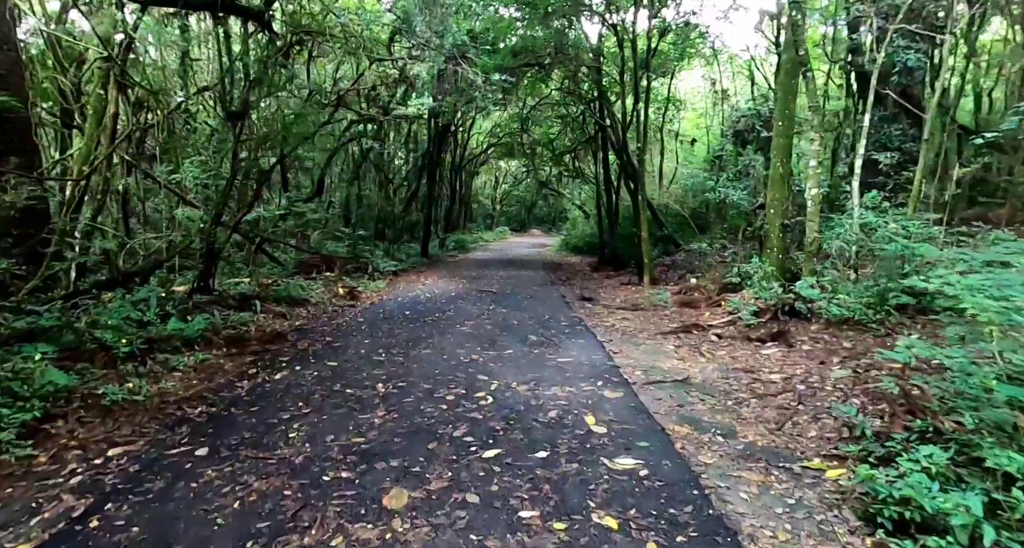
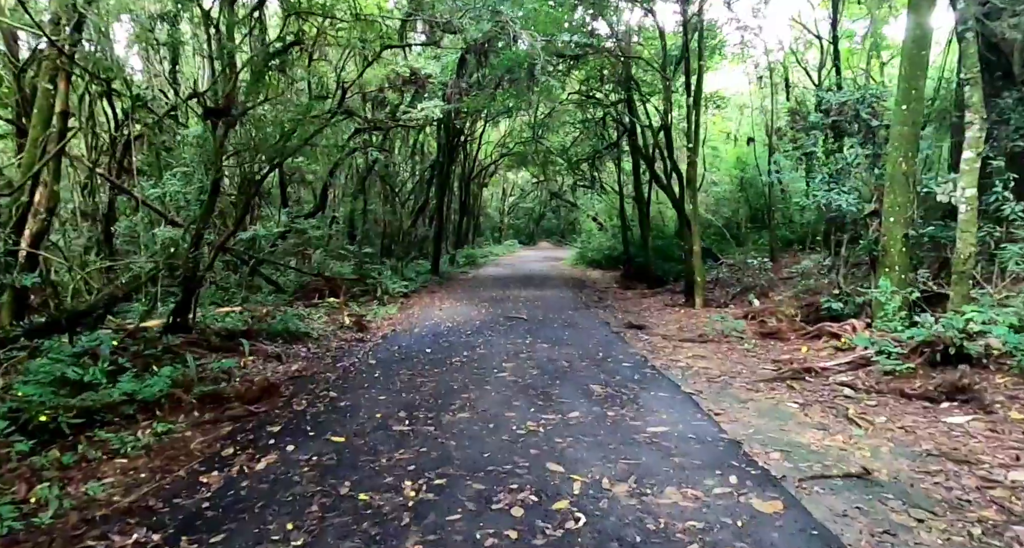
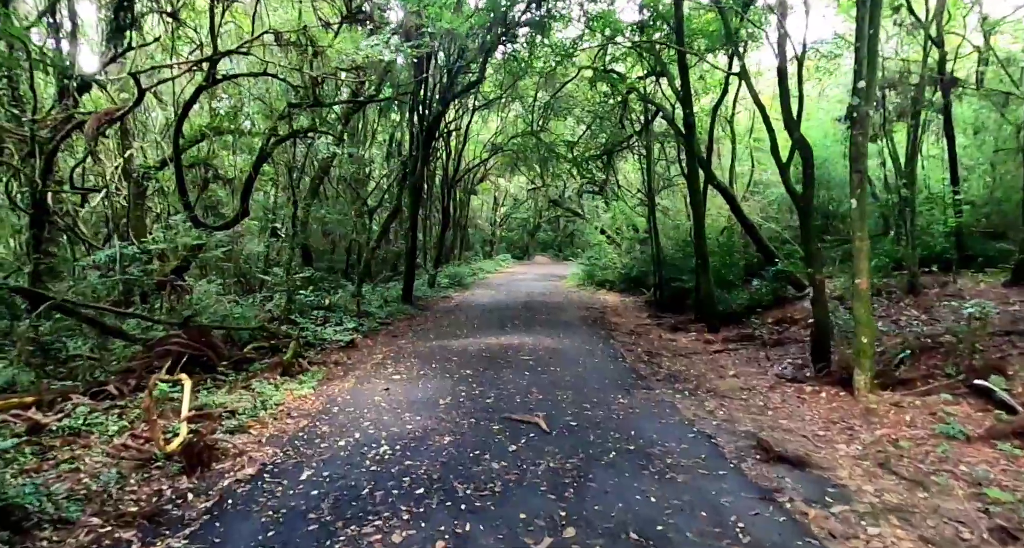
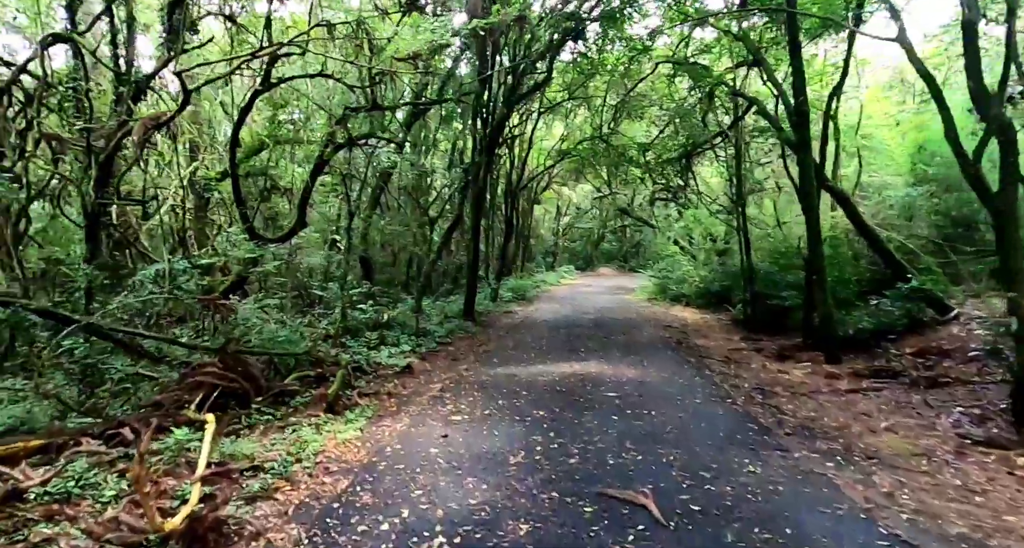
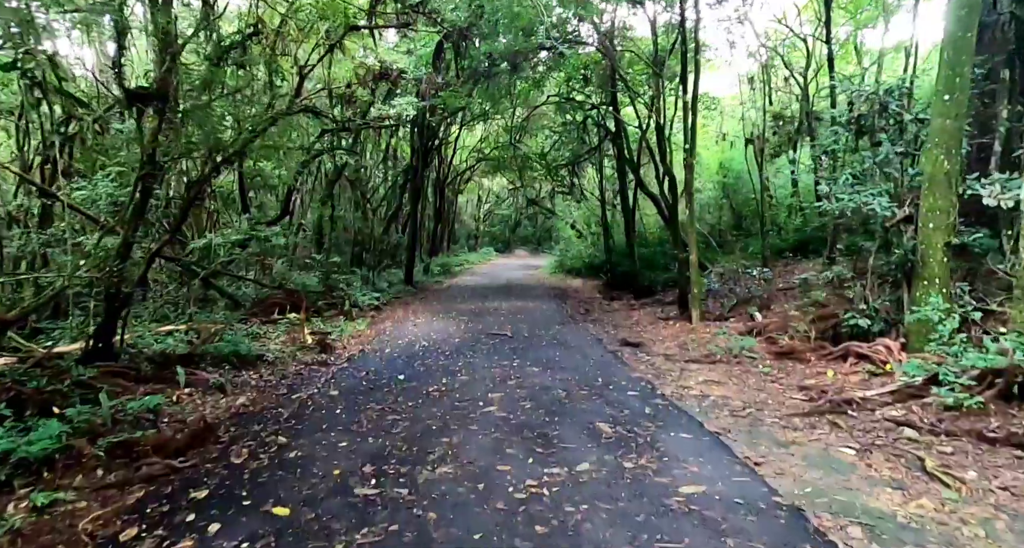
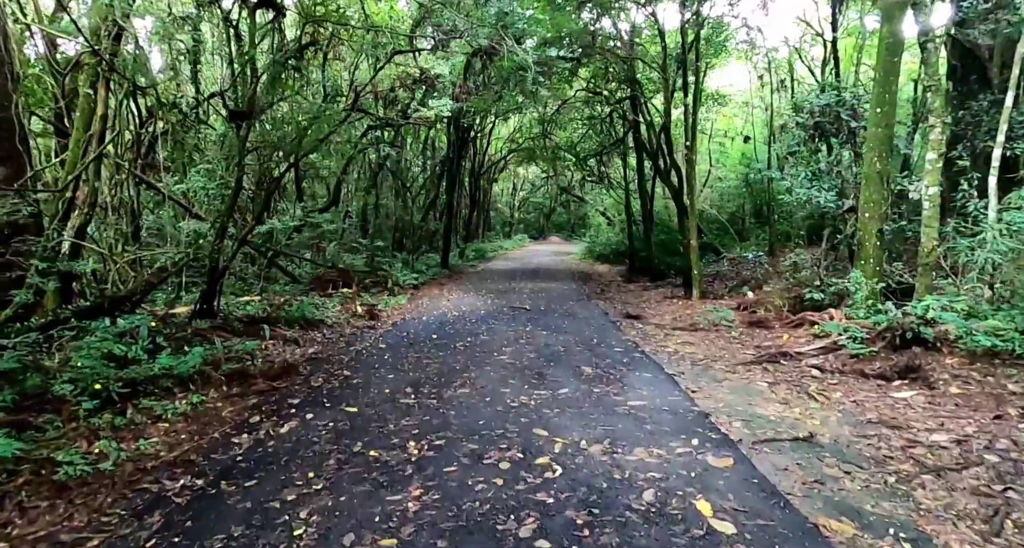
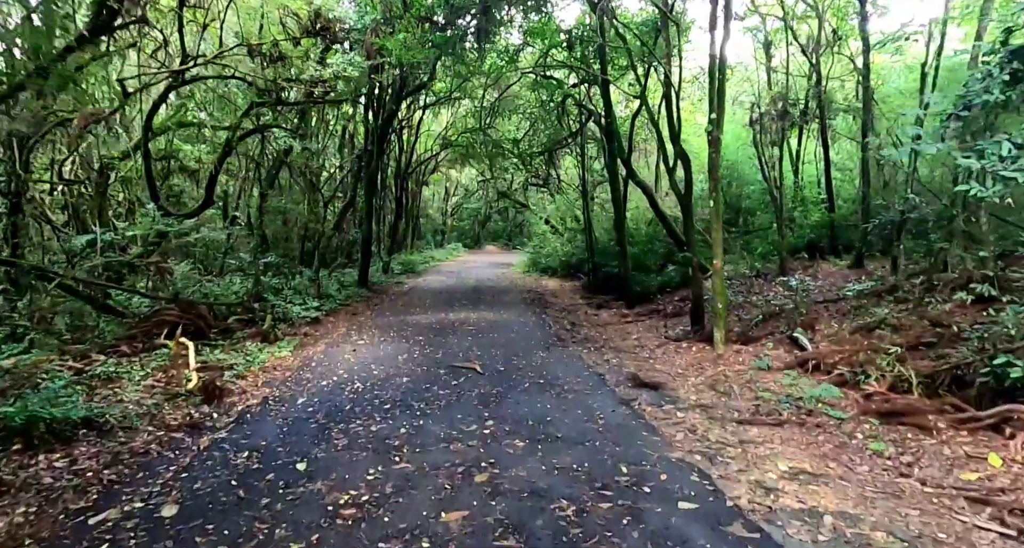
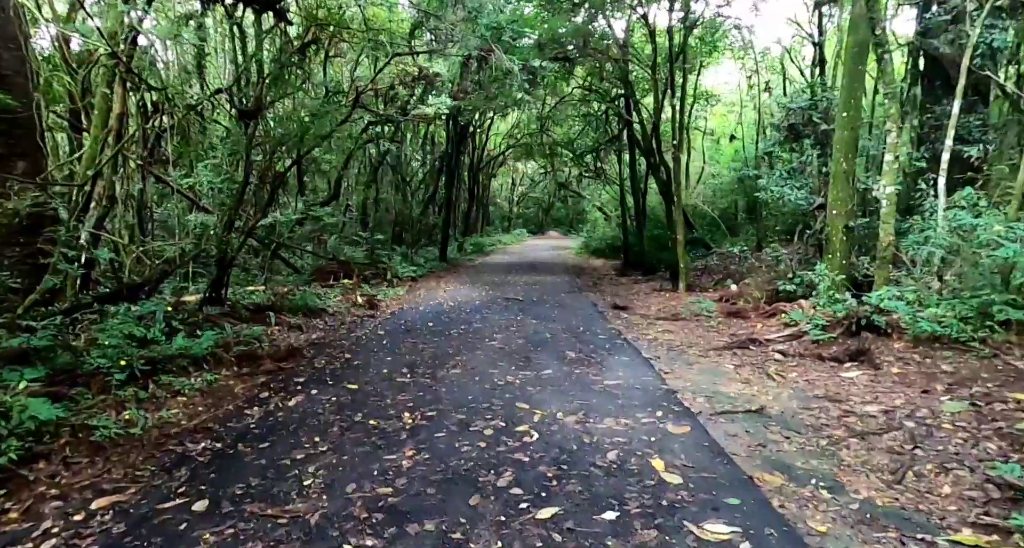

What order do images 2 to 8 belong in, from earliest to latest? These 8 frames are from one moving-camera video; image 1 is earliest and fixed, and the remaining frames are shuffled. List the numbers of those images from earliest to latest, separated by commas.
8, 6, 2, 5, 7, 3, 4
